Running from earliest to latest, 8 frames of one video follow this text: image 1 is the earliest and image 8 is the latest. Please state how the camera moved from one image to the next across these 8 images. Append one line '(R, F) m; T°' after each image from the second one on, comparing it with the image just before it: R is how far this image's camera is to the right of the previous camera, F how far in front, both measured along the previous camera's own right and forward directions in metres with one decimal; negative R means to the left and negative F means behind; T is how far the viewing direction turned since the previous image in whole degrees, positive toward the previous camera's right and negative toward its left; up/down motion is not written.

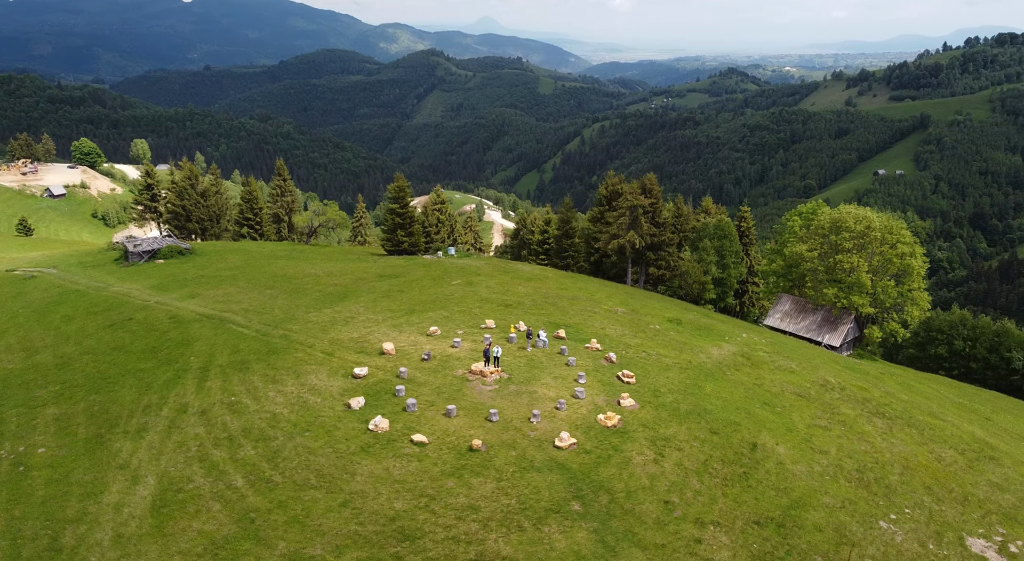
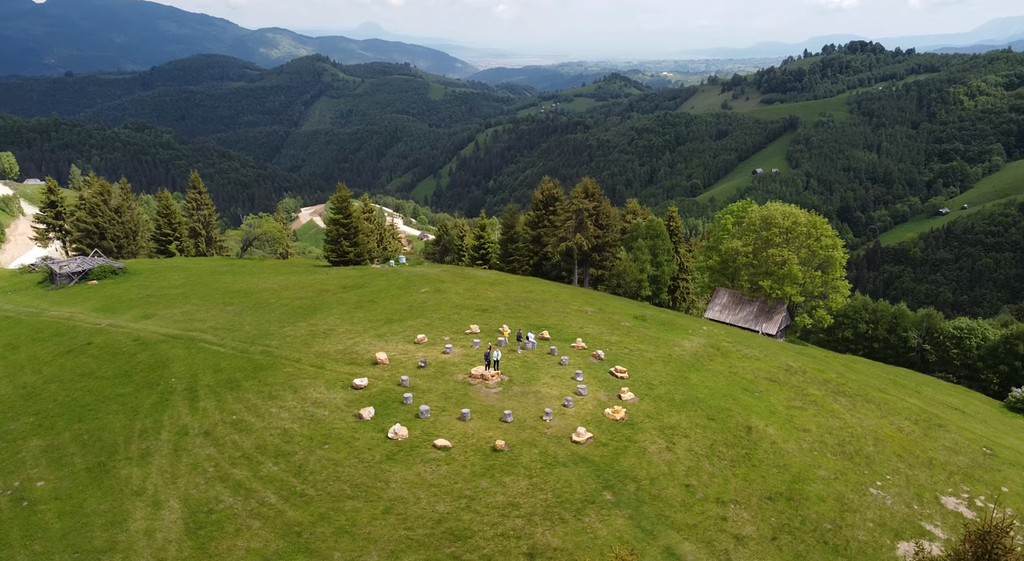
(-3.7, -0.2) m; +7°
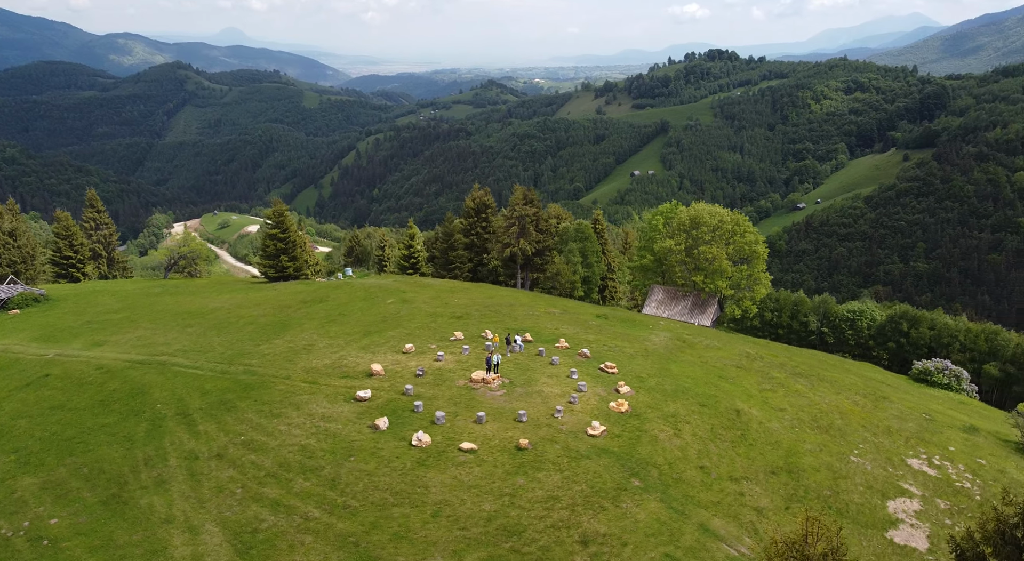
(-3.9, -0.4) m; +7°
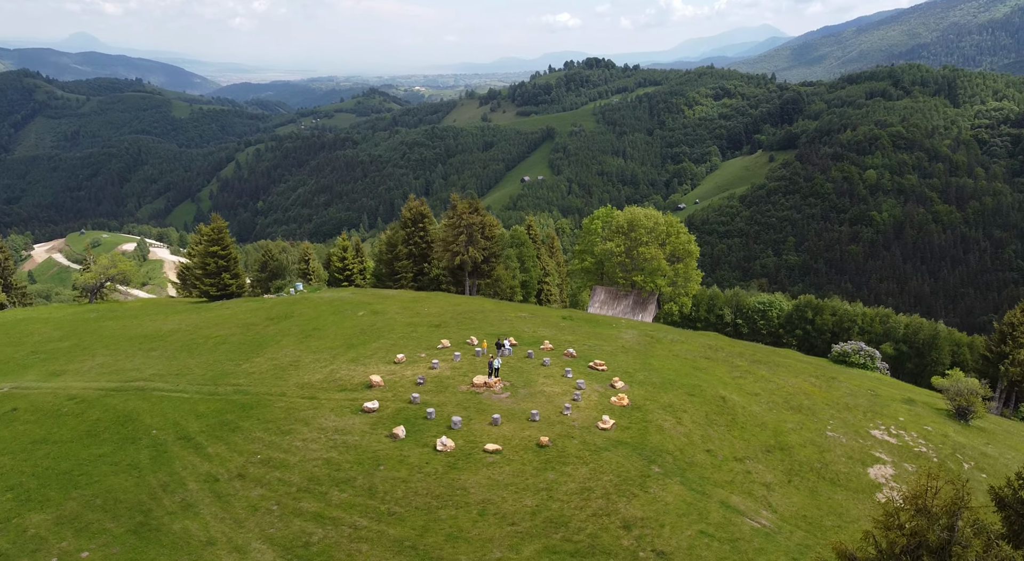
(-3.7, -0.6) m; +6°
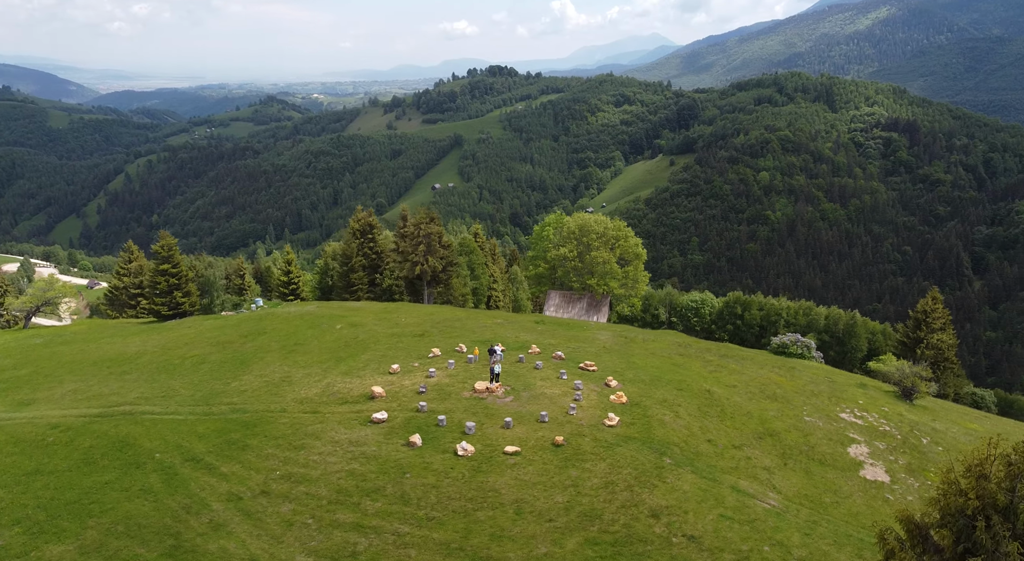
(-3.0, -0.7) m; +5°
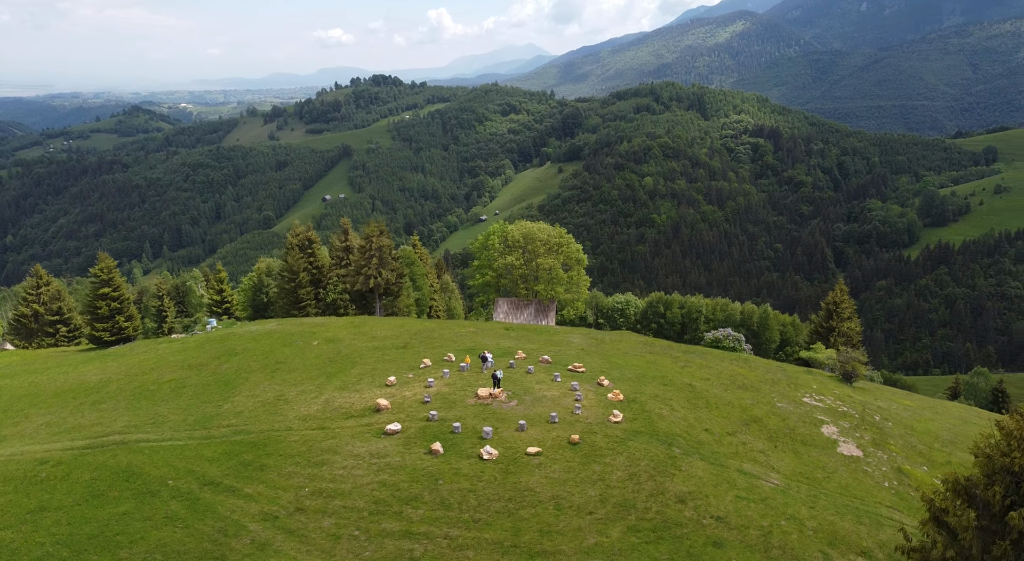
(-3.7, -1.0) m; +6°
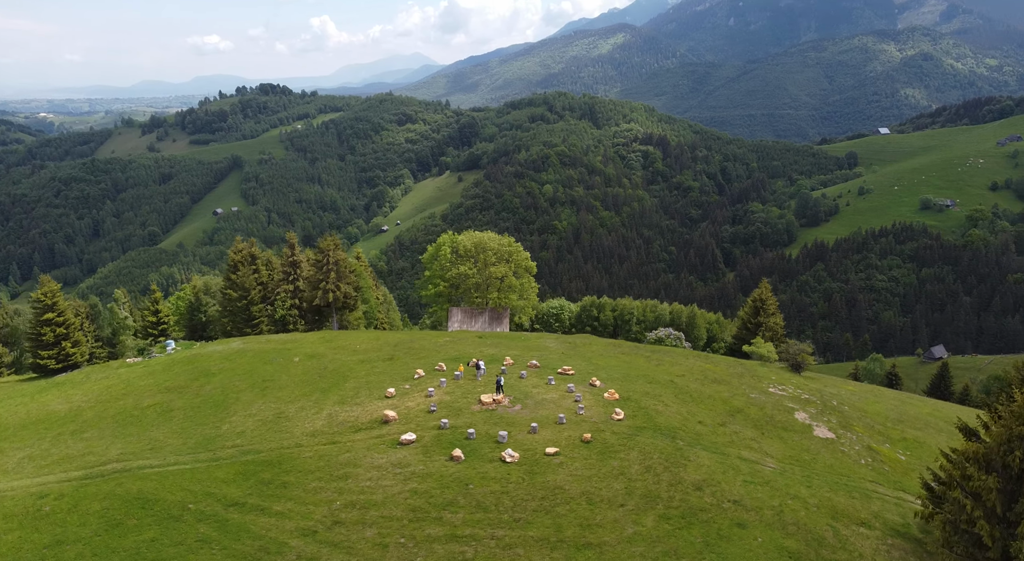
(-3.5, -1.2) m; +6°
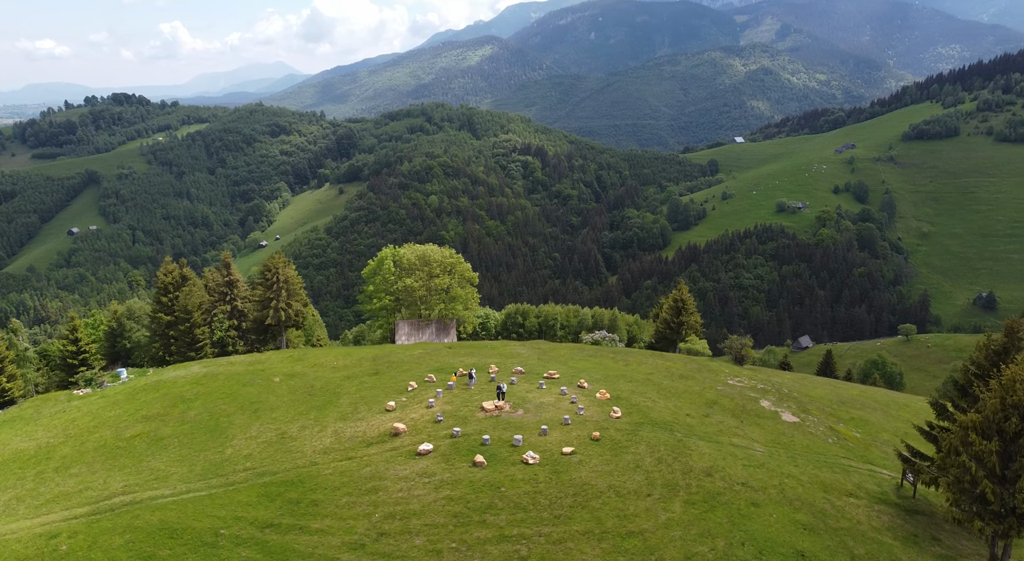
(-4.3, -1.6) m; +7°
